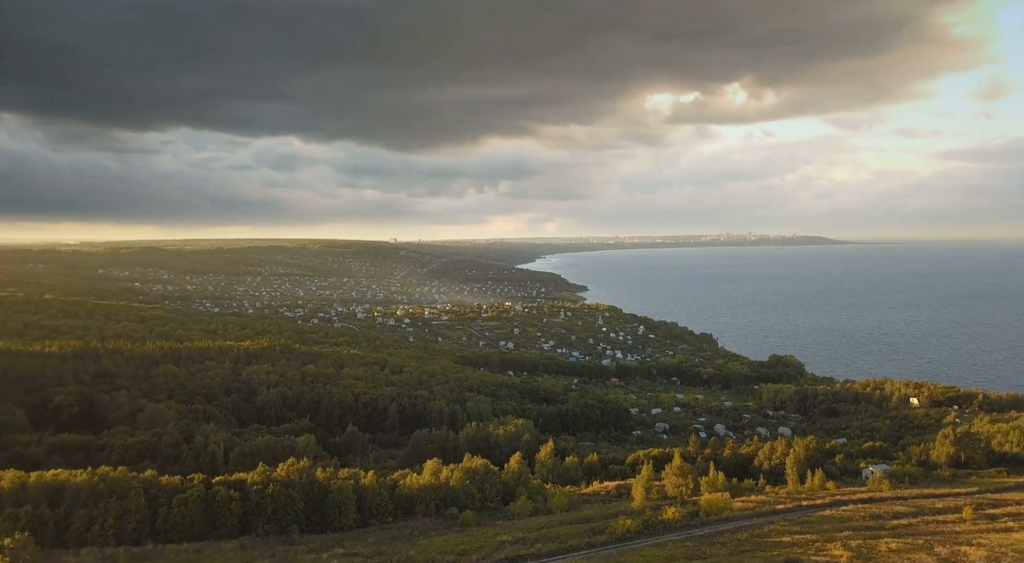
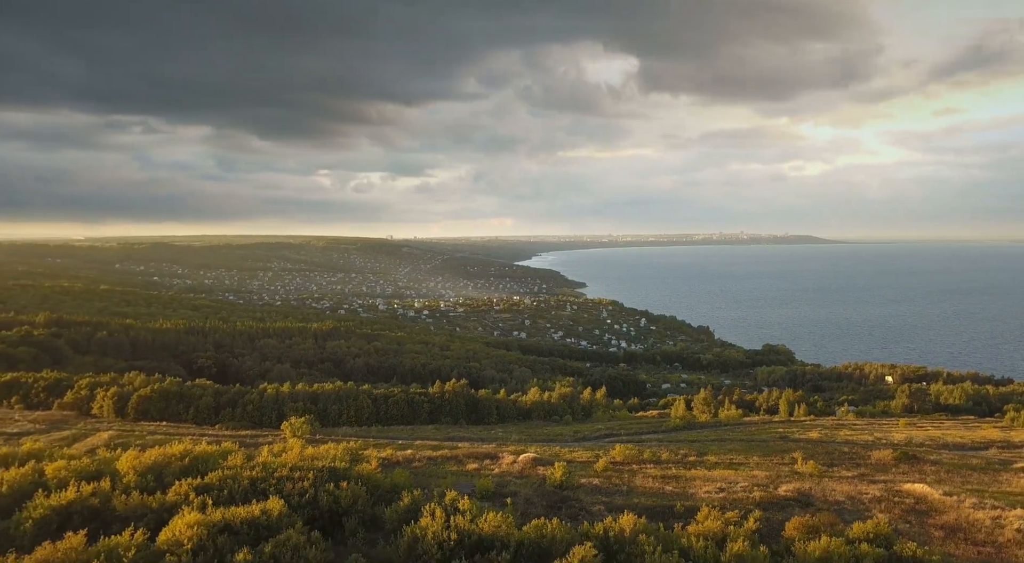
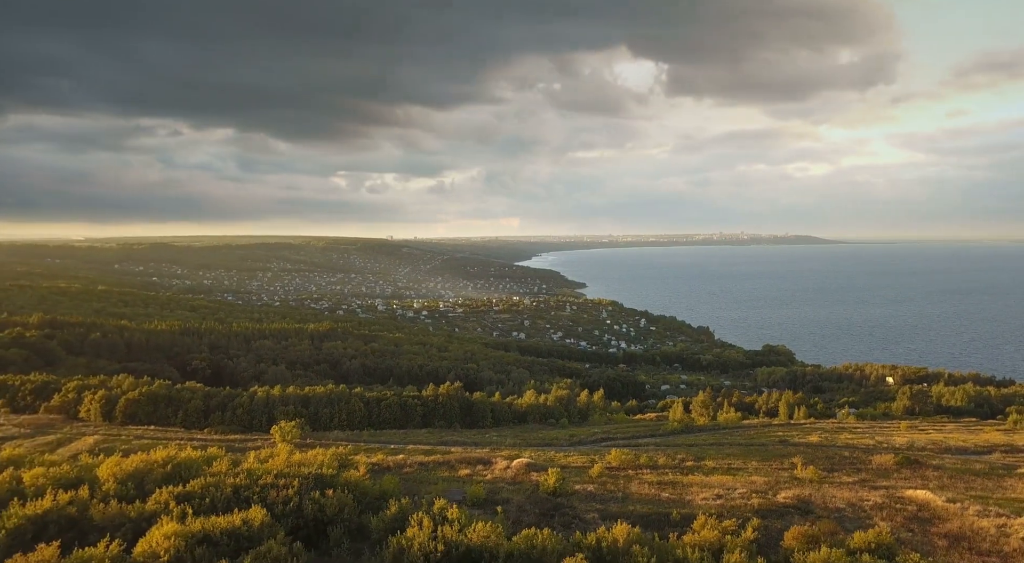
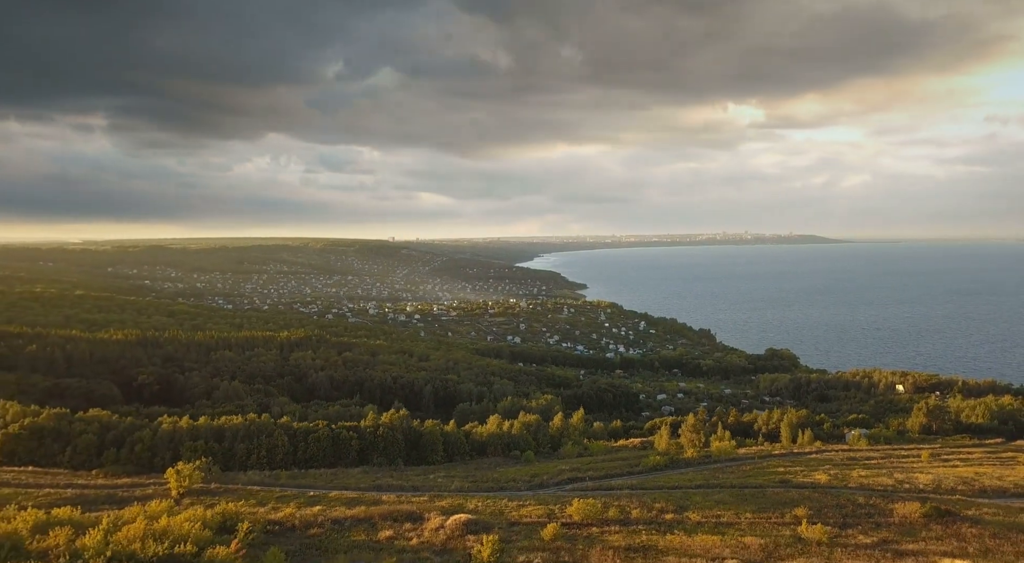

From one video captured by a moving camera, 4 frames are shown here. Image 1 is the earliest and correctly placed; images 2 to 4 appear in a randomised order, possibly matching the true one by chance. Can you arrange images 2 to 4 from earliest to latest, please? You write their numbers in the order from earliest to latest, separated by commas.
4, 3, 2
